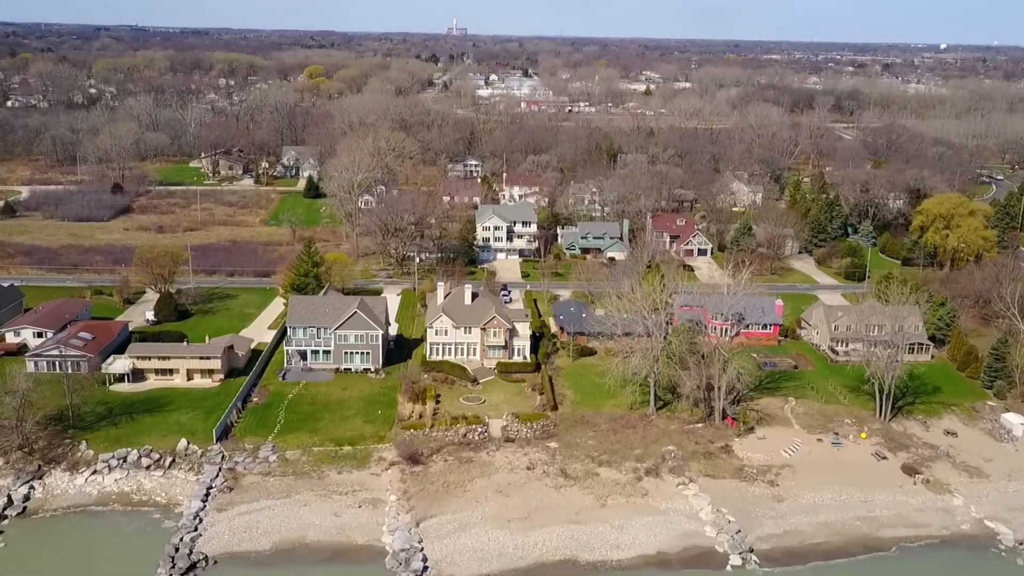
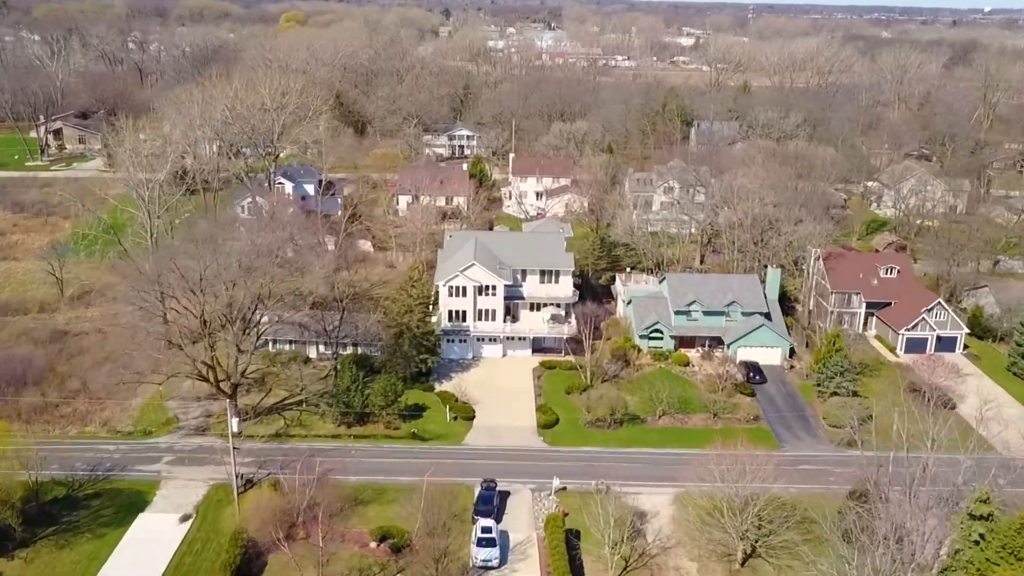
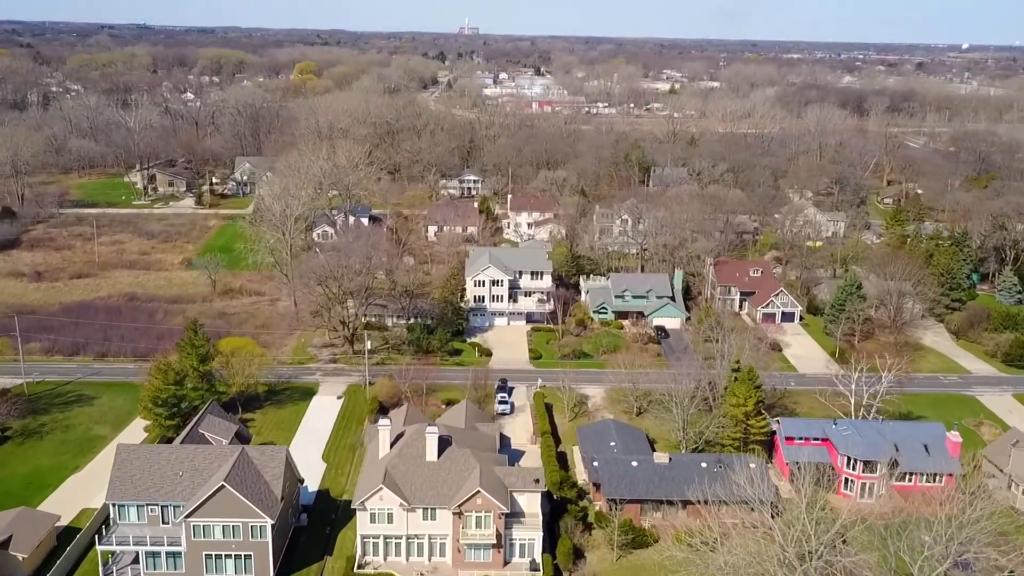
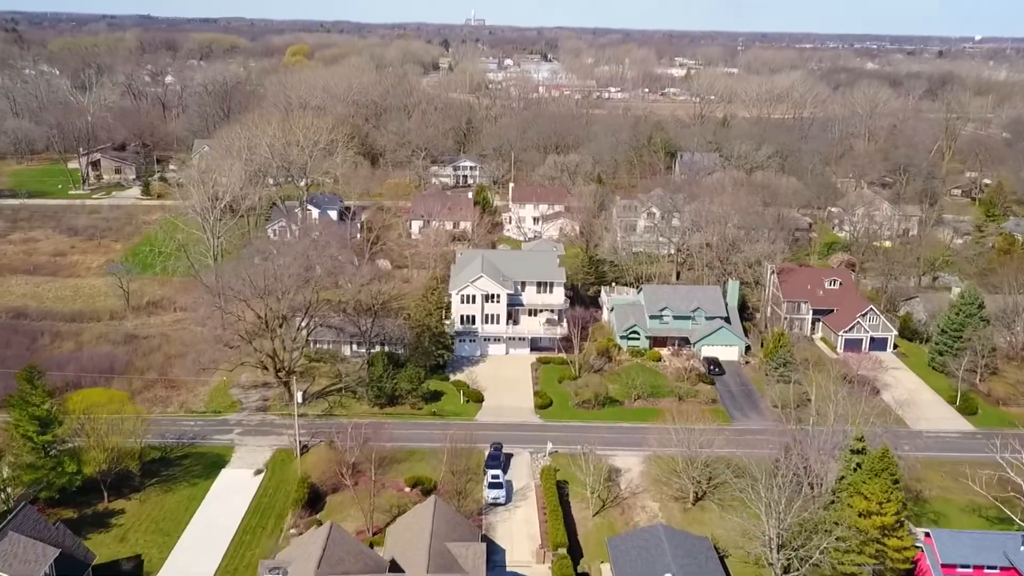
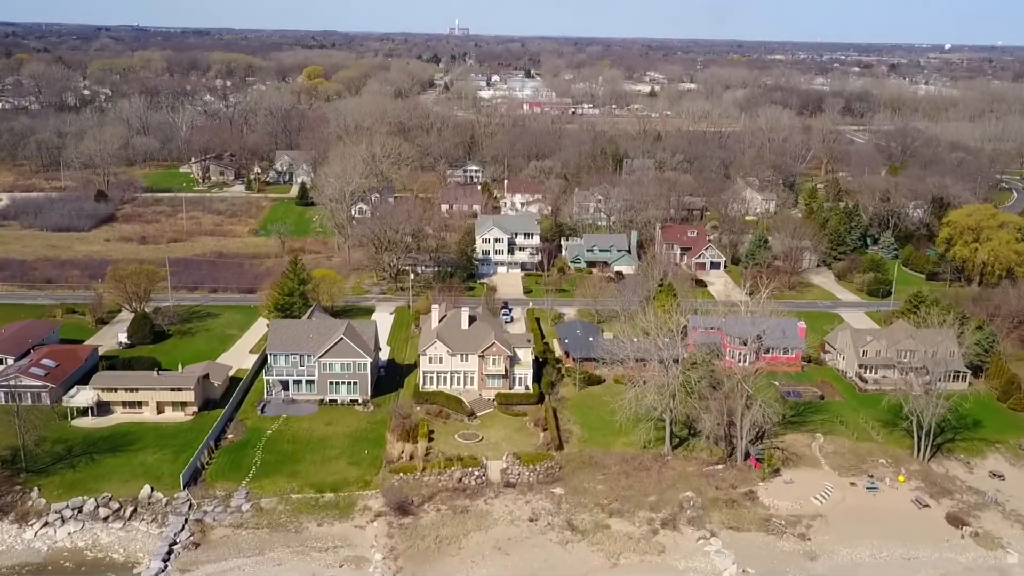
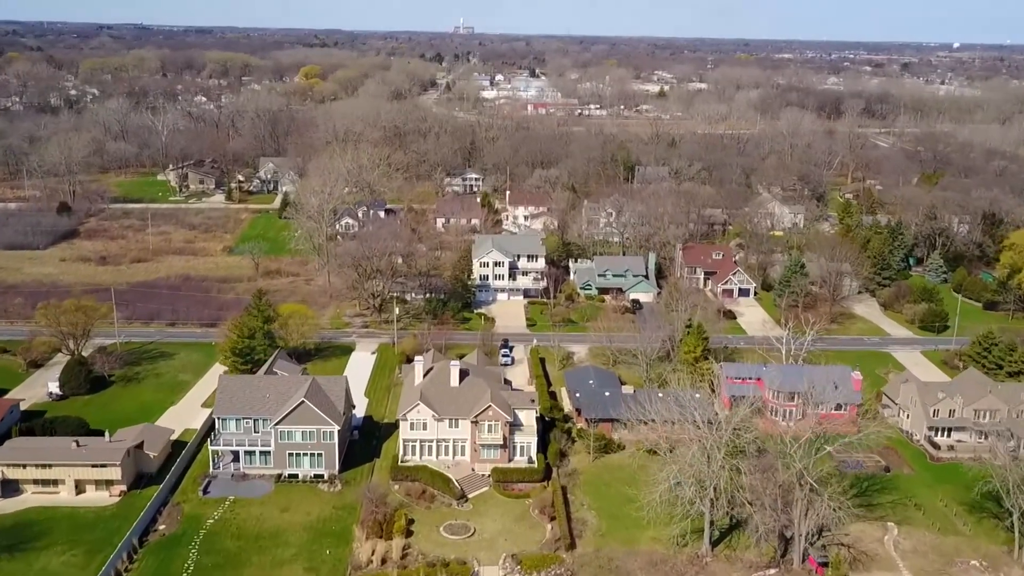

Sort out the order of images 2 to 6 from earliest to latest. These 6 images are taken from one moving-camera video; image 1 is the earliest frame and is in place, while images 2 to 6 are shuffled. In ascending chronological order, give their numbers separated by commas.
5, 6, 3, 4, 2
